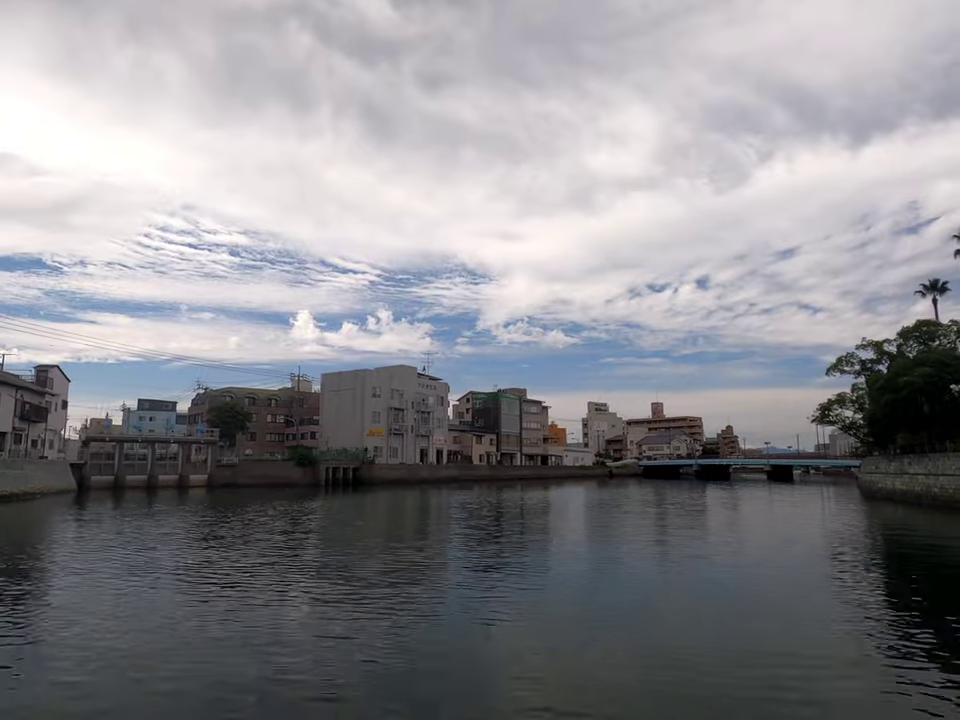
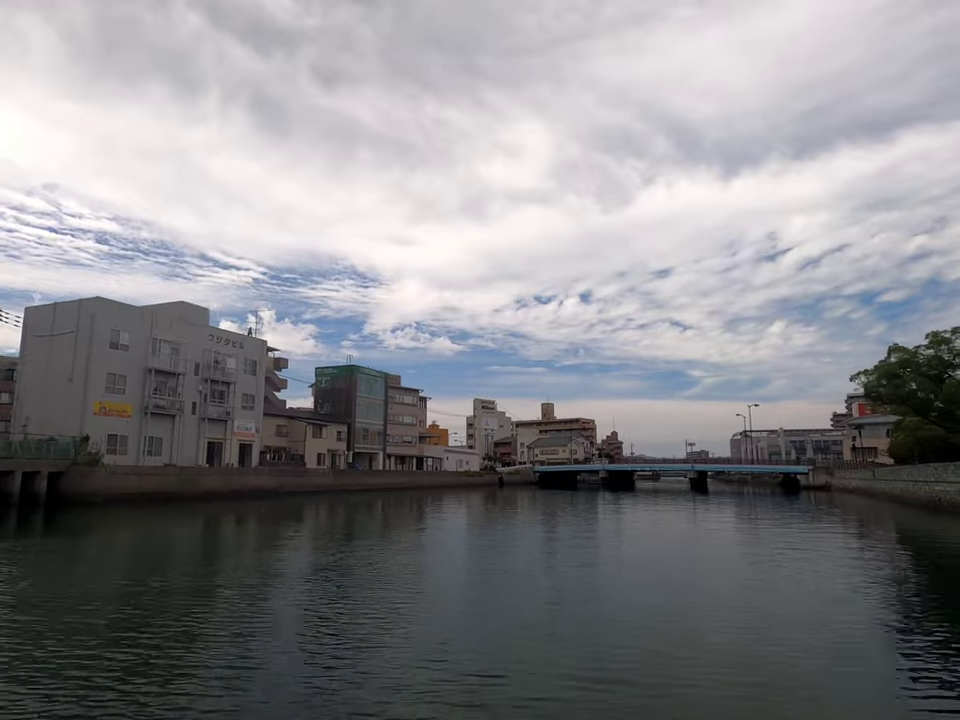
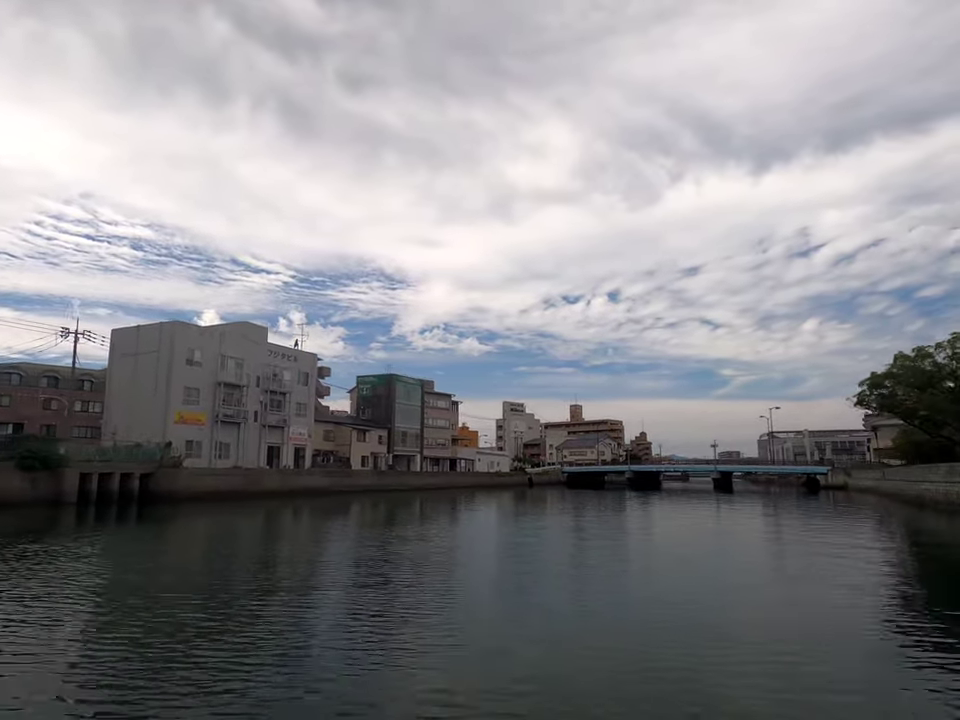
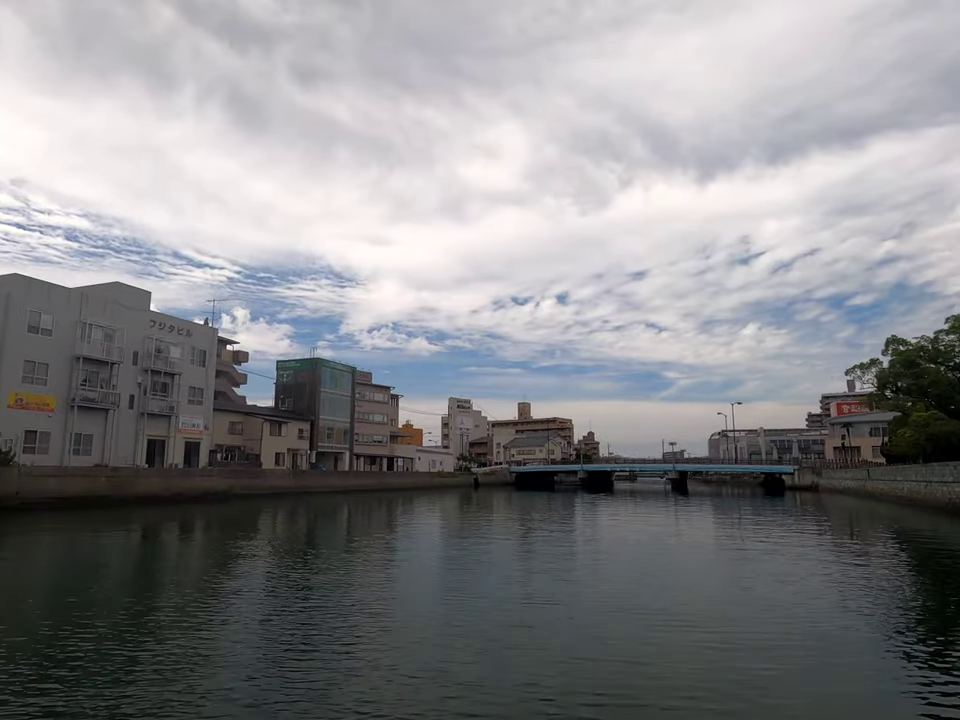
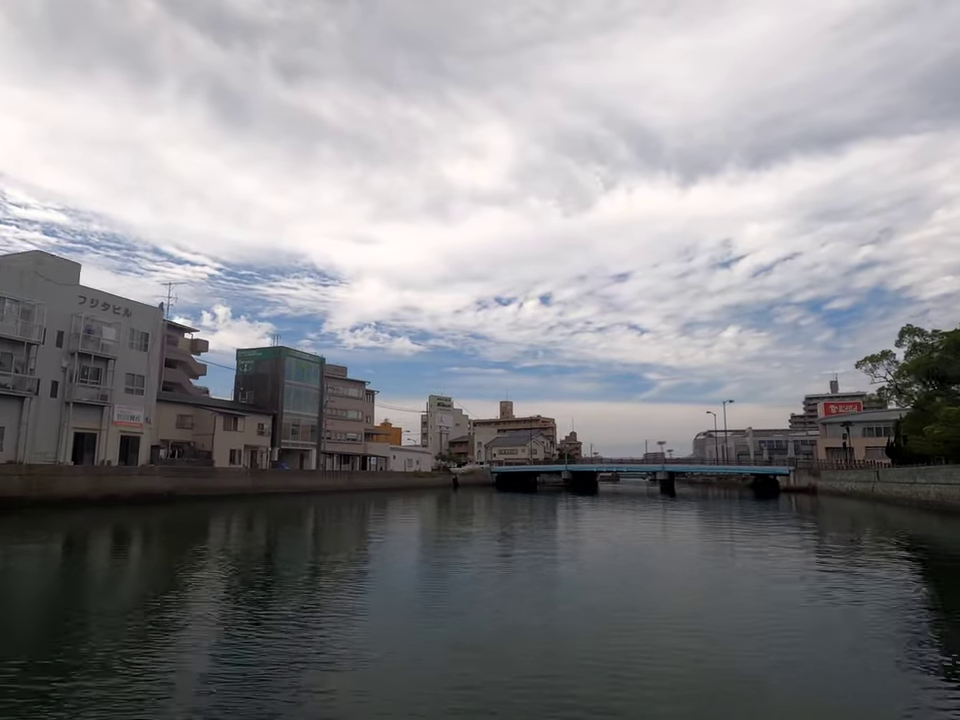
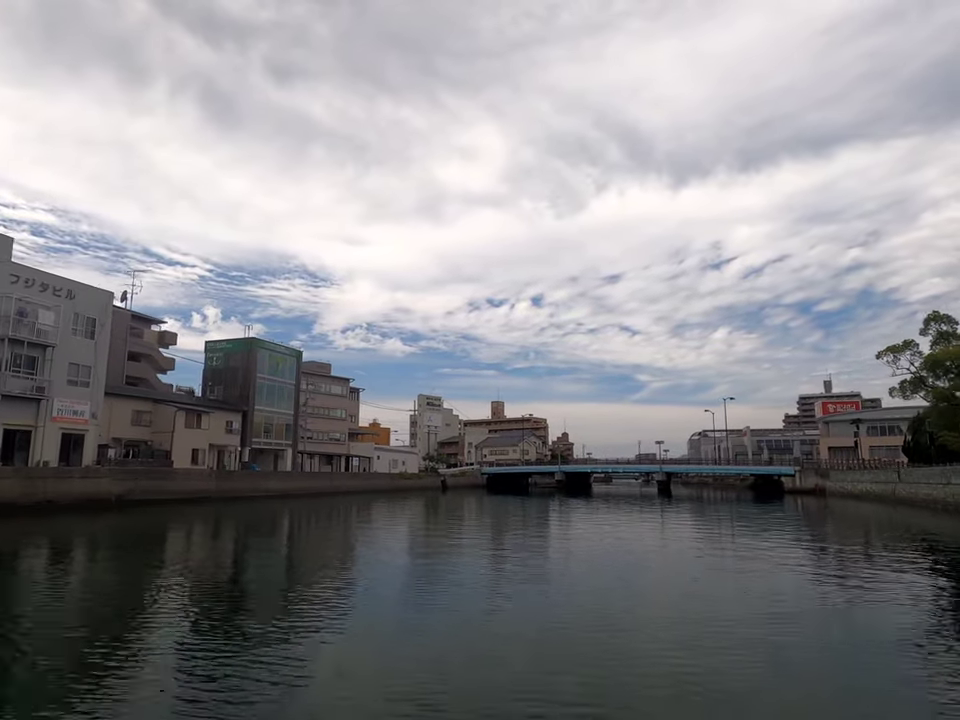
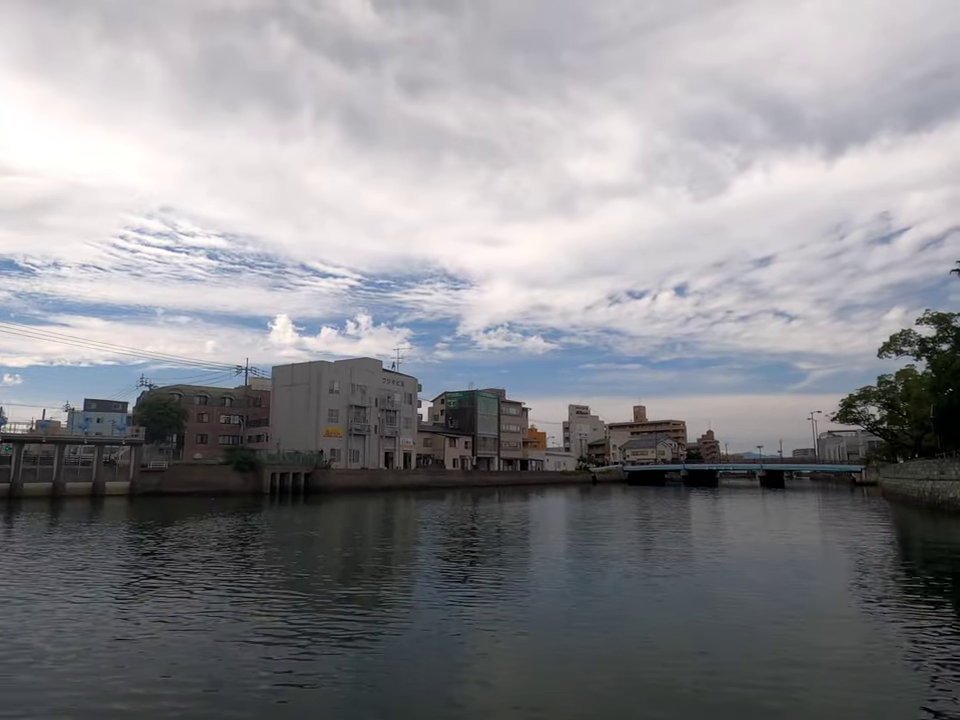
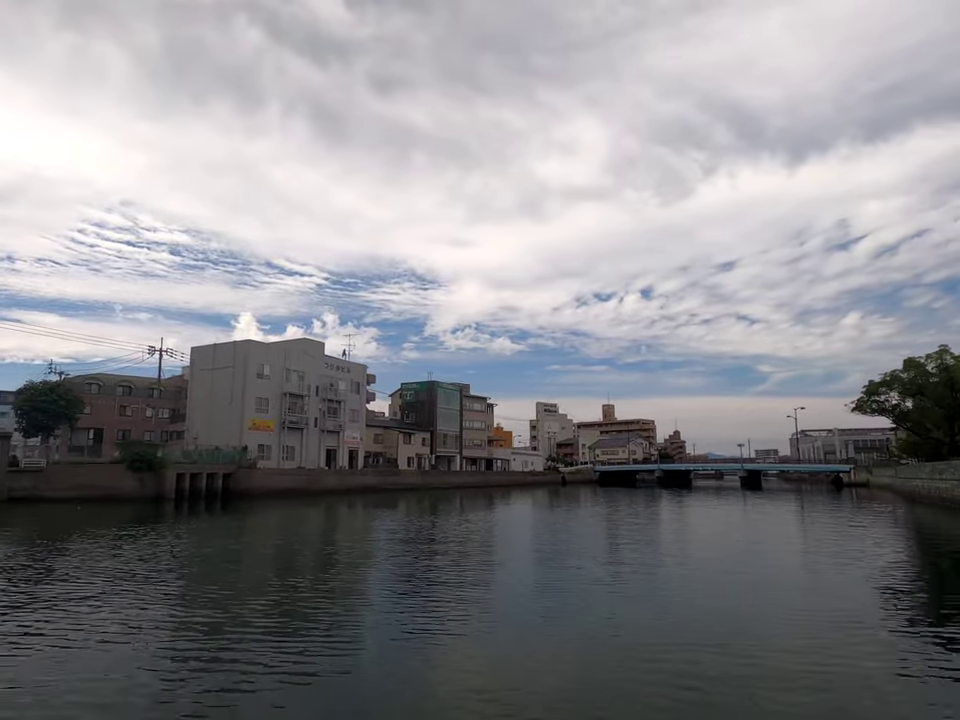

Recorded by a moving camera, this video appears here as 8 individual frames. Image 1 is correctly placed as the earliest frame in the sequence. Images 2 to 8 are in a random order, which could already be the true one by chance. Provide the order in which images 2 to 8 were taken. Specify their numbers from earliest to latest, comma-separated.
7, 8, 3, 2, 4, 5, 6
